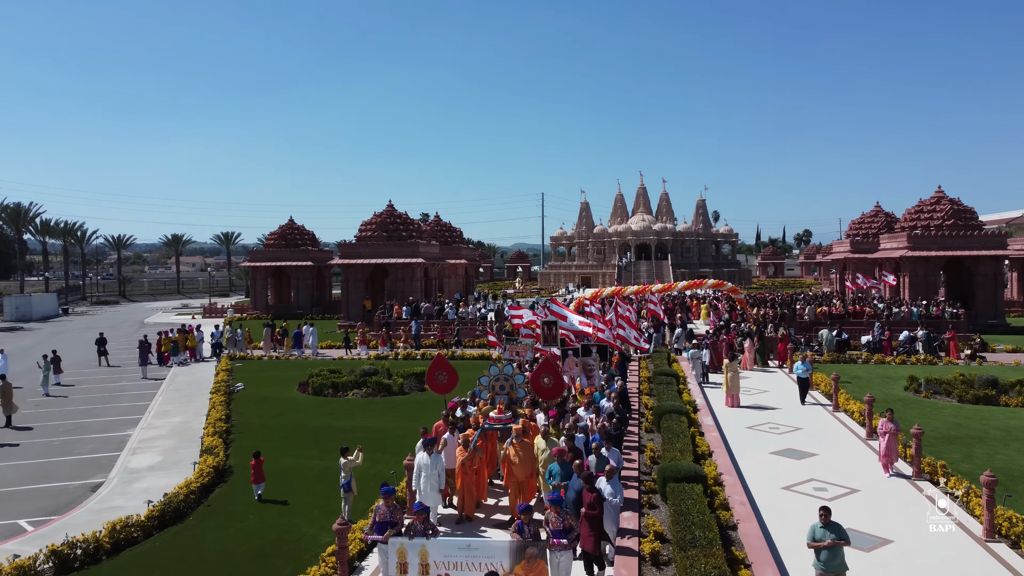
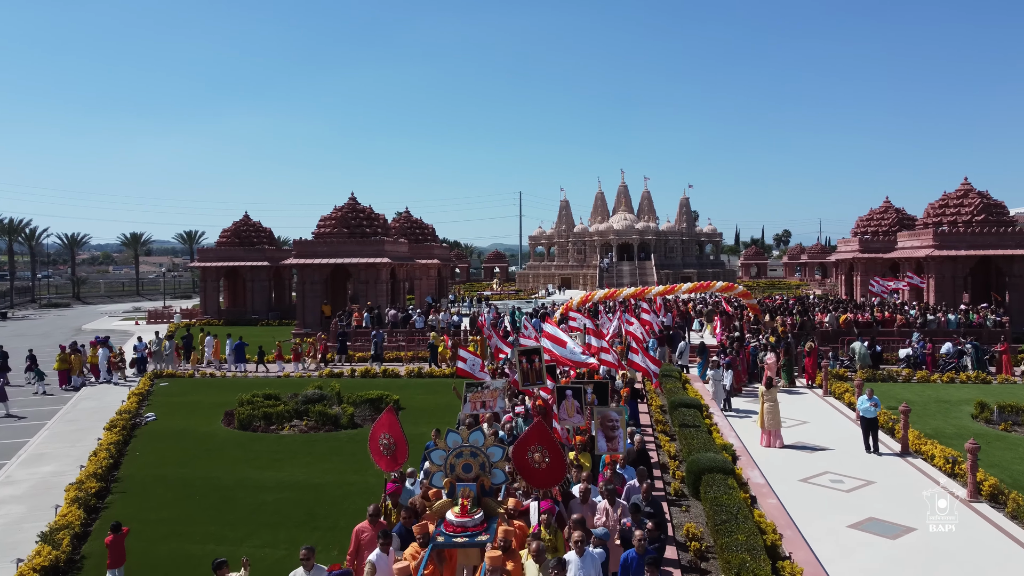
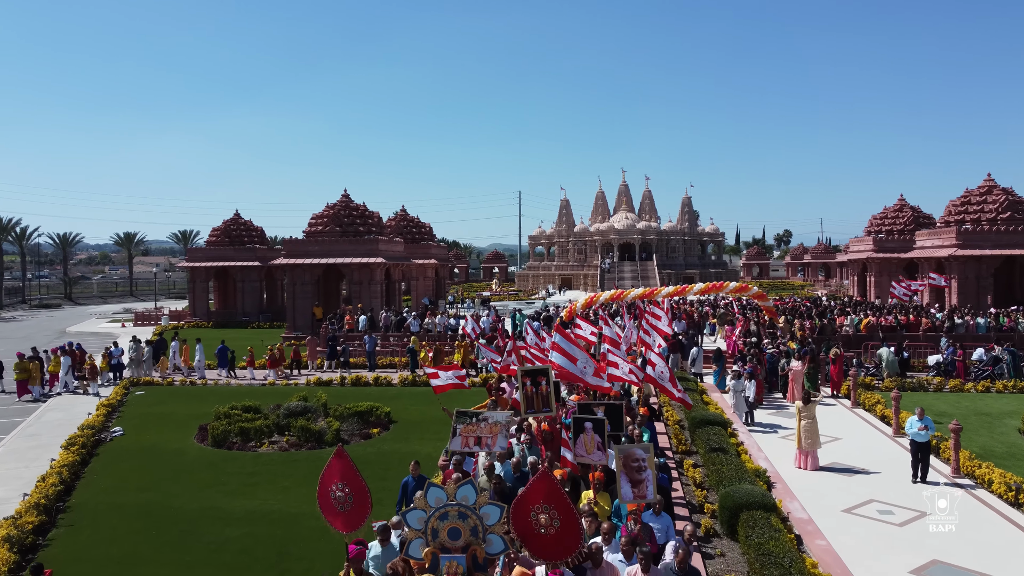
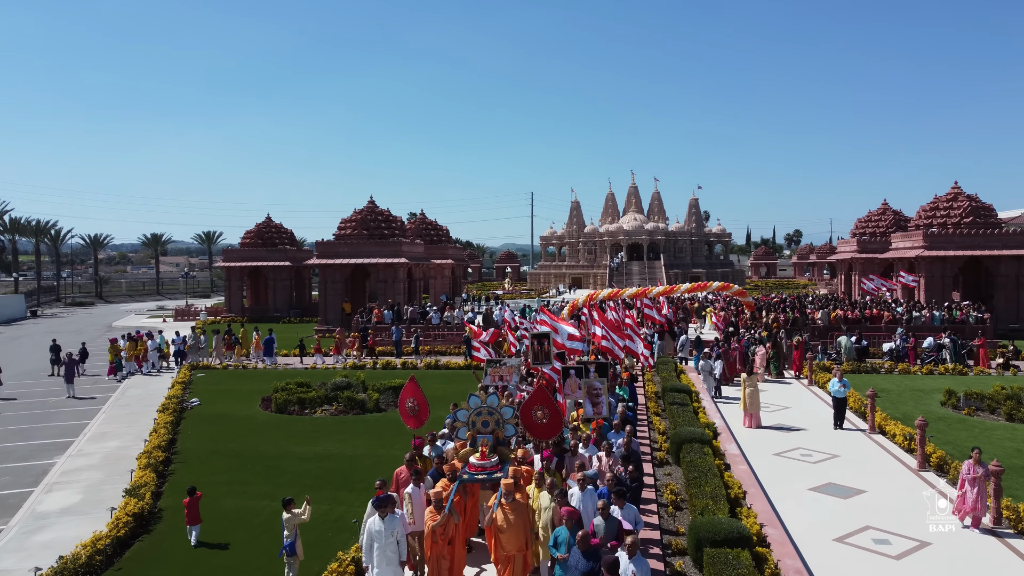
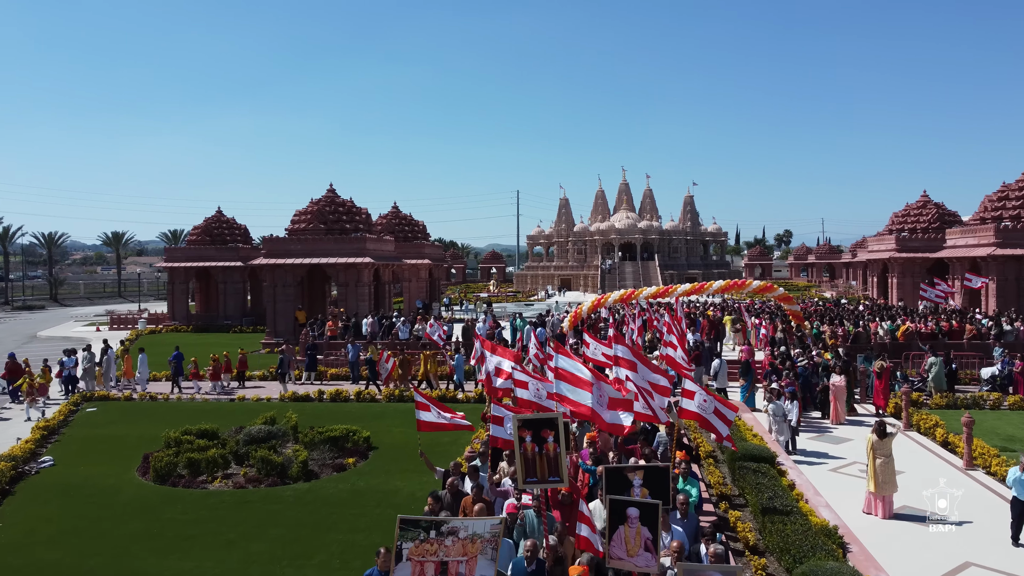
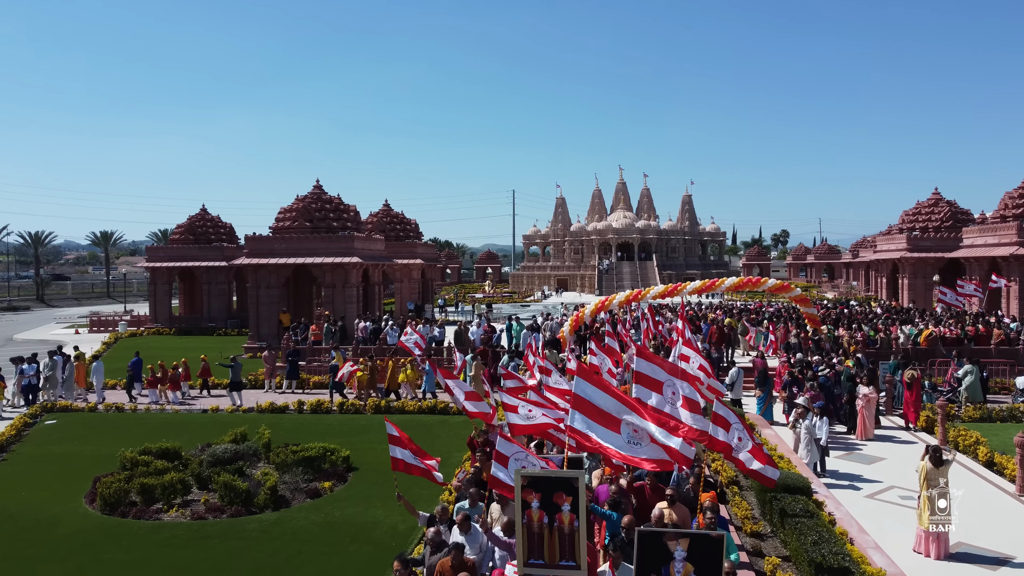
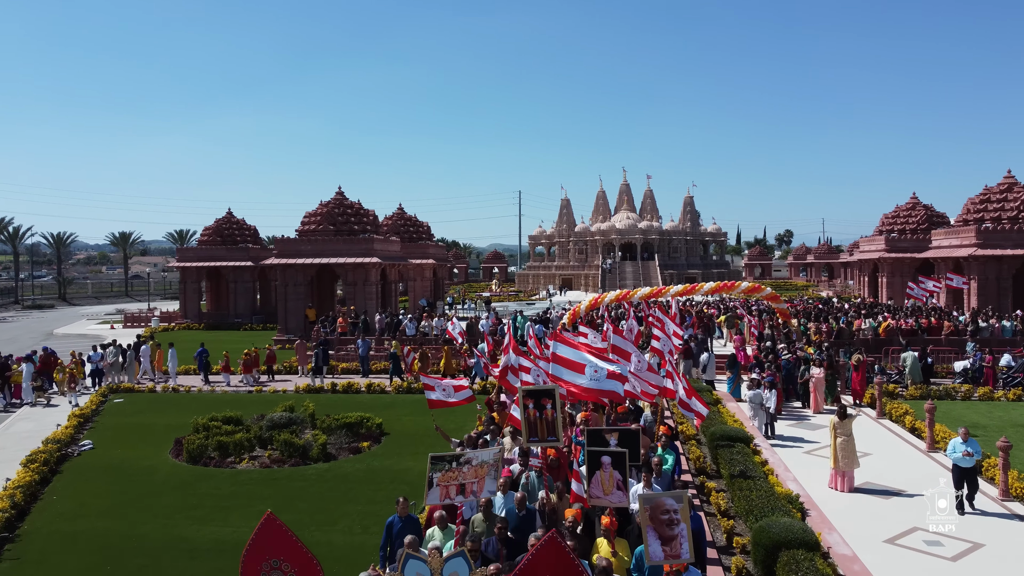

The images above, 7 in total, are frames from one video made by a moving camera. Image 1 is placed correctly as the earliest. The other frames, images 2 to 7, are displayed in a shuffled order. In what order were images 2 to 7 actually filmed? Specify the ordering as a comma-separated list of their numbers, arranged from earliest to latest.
4, 2, 3, 7, 5, 6
